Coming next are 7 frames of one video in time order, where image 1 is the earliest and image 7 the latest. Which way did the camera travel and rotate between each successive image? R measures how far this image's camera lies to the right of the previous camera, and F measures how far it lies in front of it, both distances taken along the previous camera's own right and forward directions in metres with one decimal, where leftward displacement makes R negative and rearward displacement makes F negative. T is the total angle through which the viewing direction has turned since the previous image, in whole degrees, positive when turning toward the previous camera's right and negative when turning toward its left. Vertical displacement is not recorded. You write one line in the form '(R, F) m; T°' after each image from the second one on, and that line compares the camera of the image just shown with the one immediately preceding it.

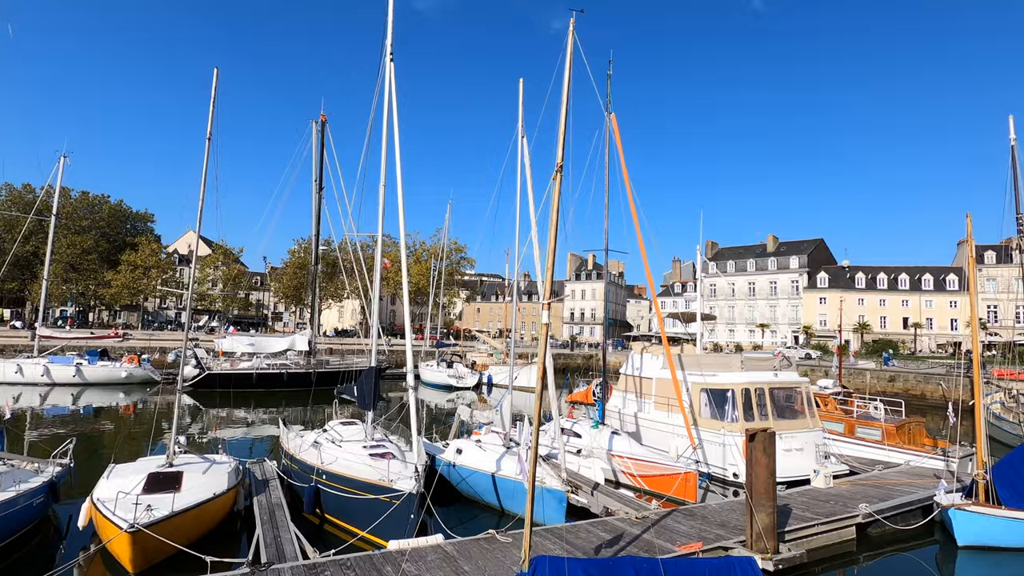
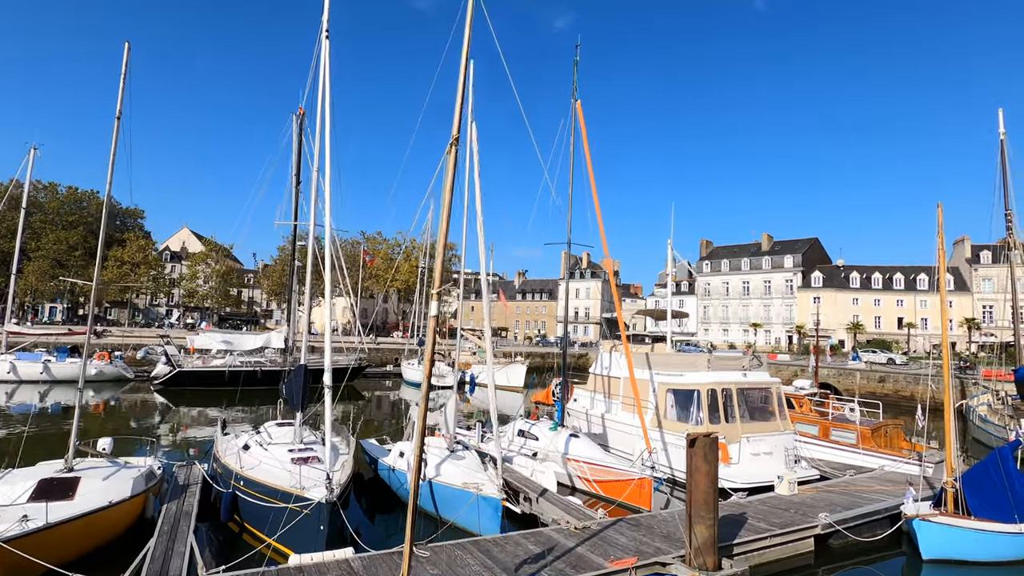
(+1.1, +0.6) m; 0°
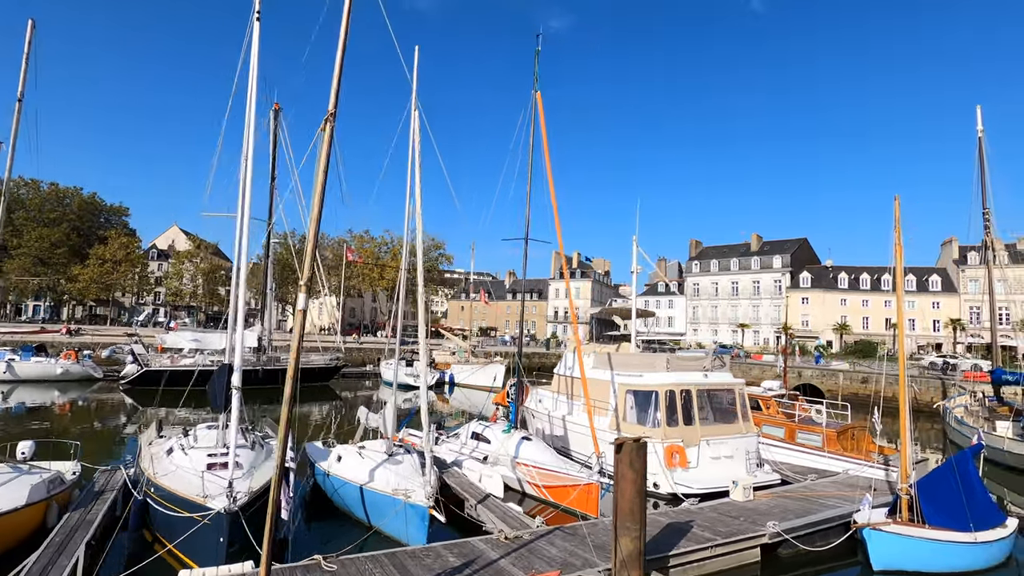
(+1.0, +0.5) m; 0°
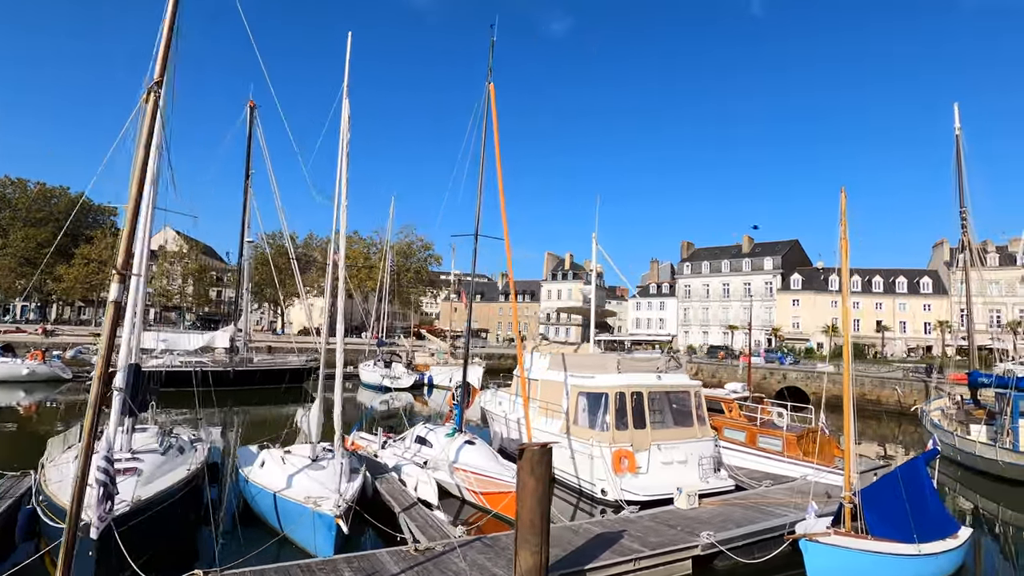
(+1.2, +0.5) m; 0°
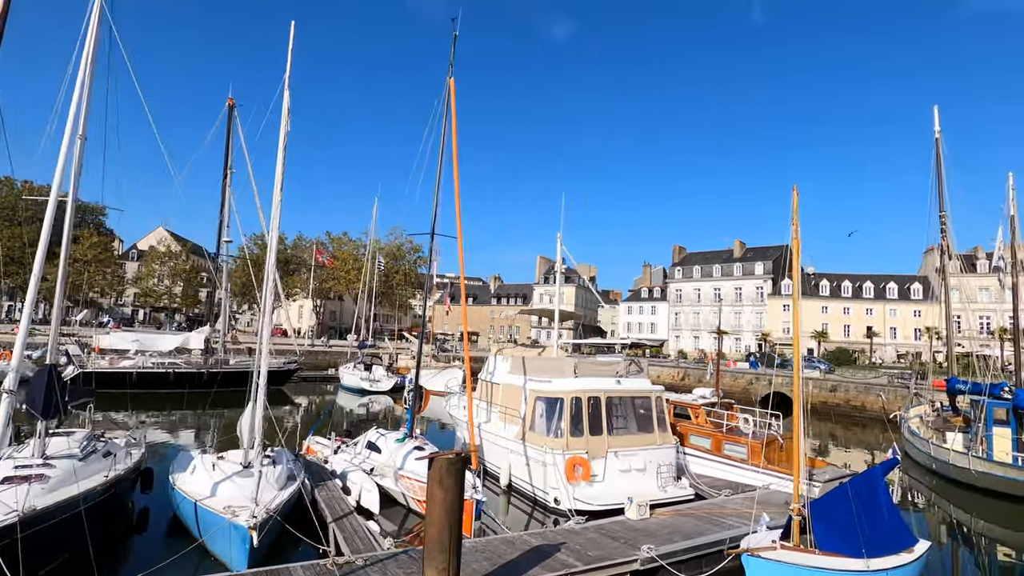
(+0.9, +0.4) m; 0°
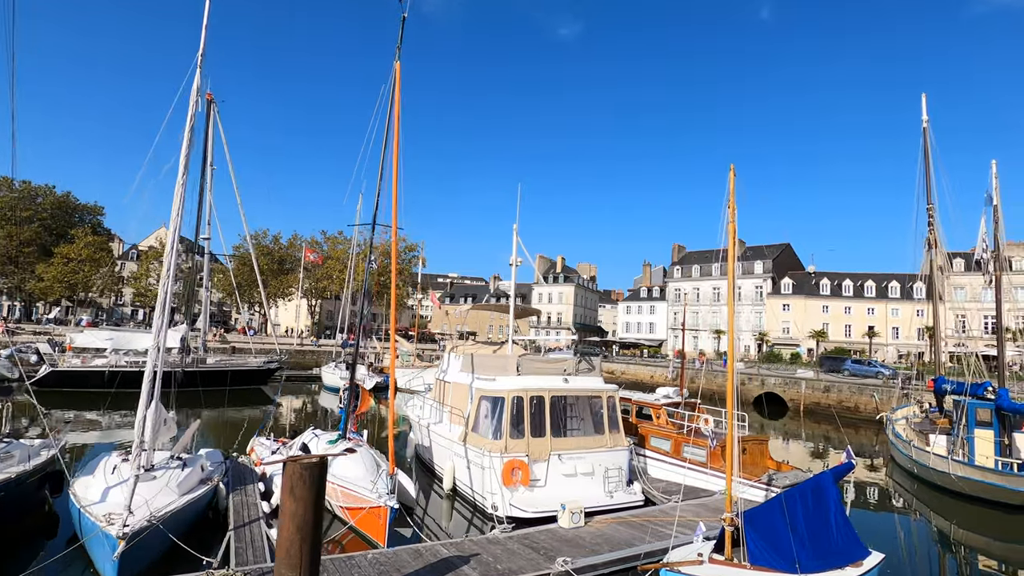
(+1.4, +0.6) m; -1°
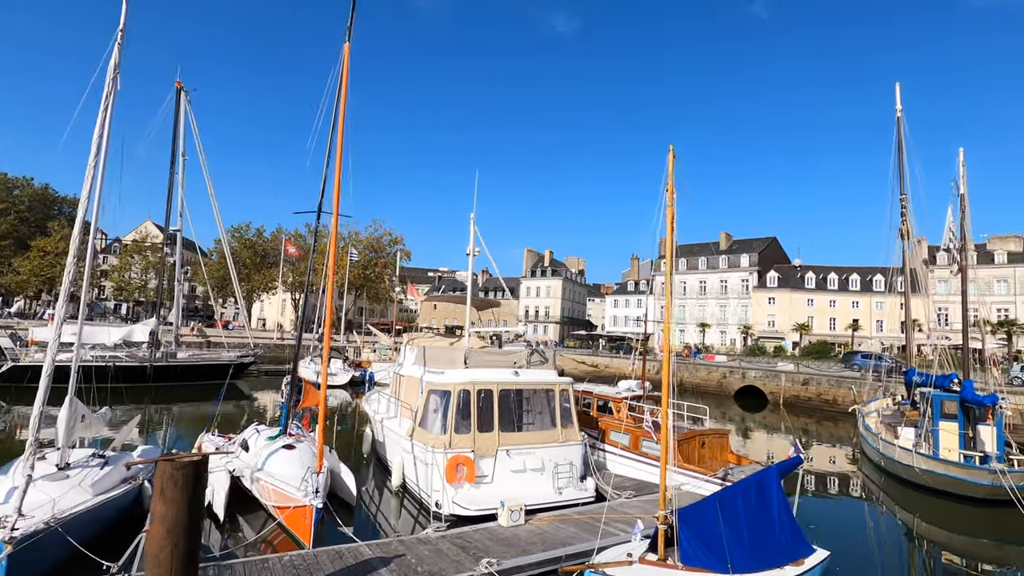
(+0.9, +0.4) m; +1°
